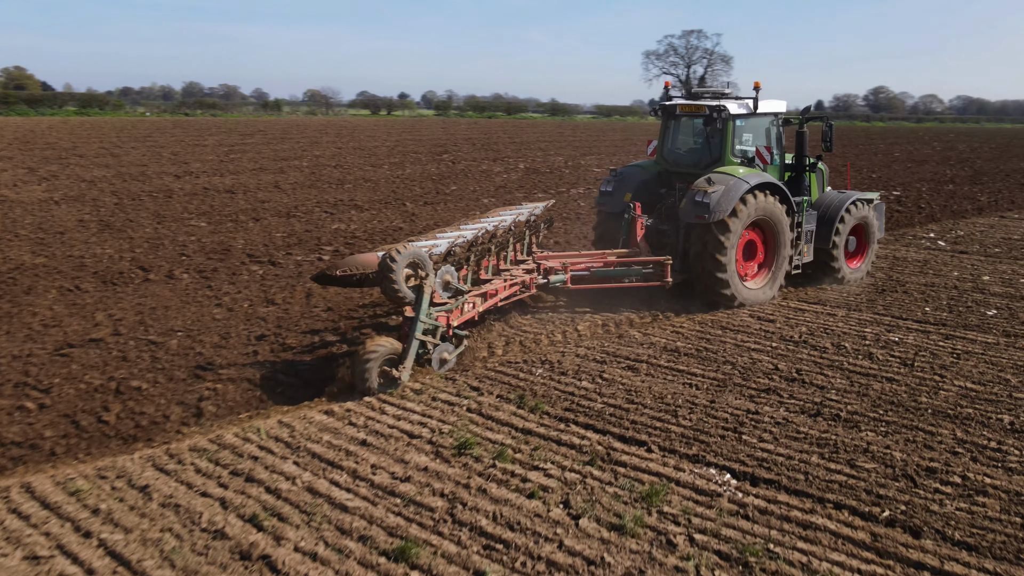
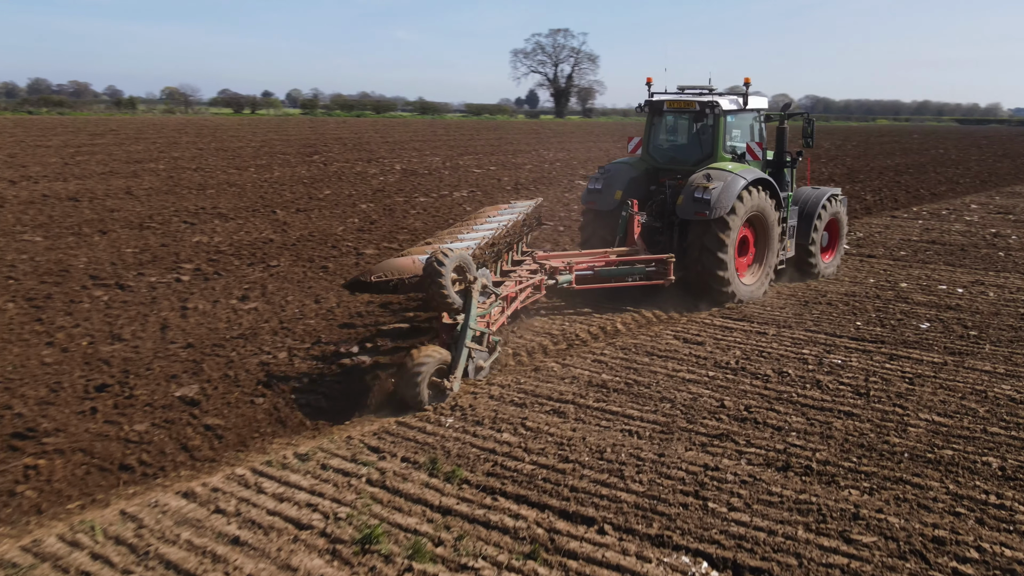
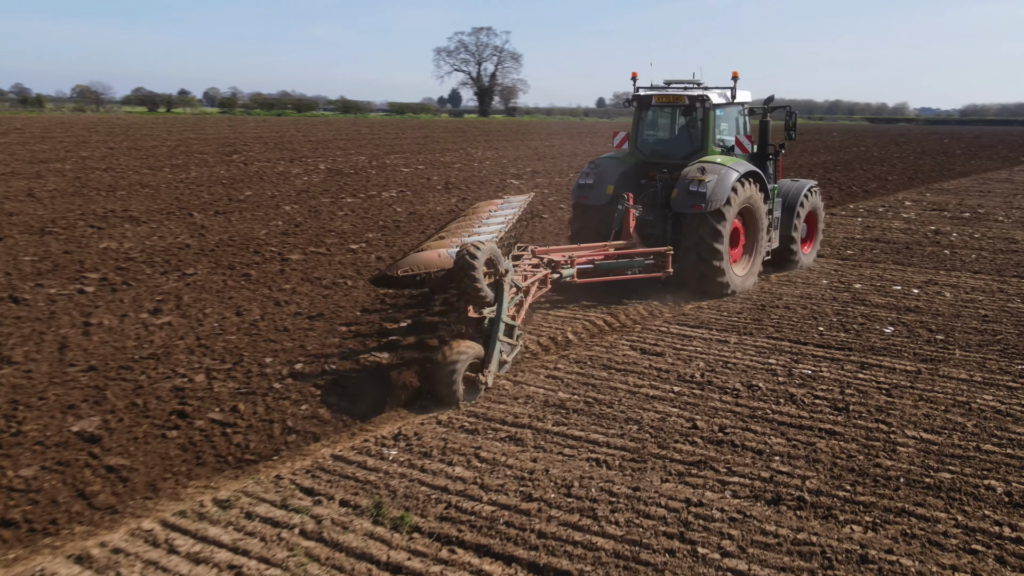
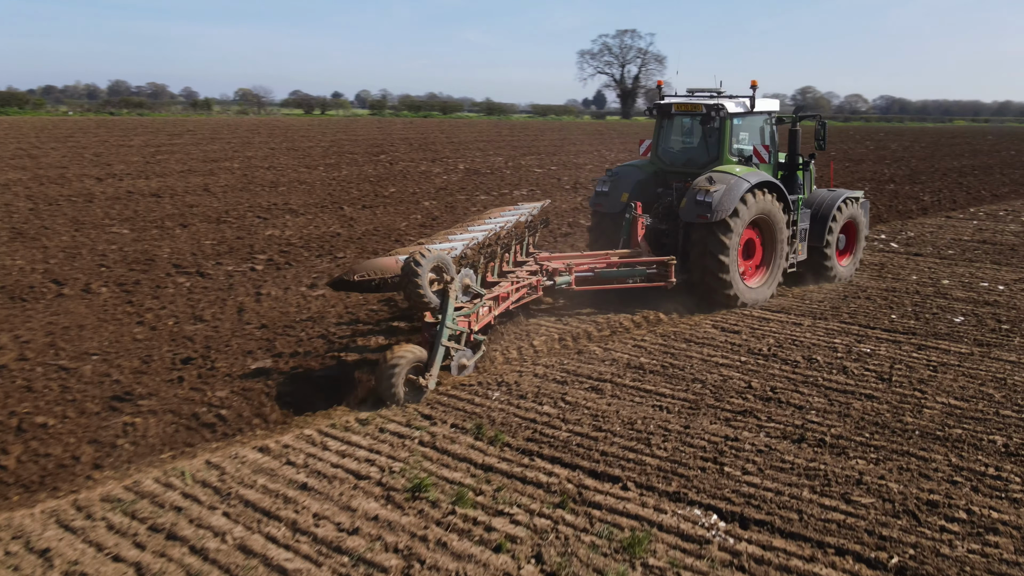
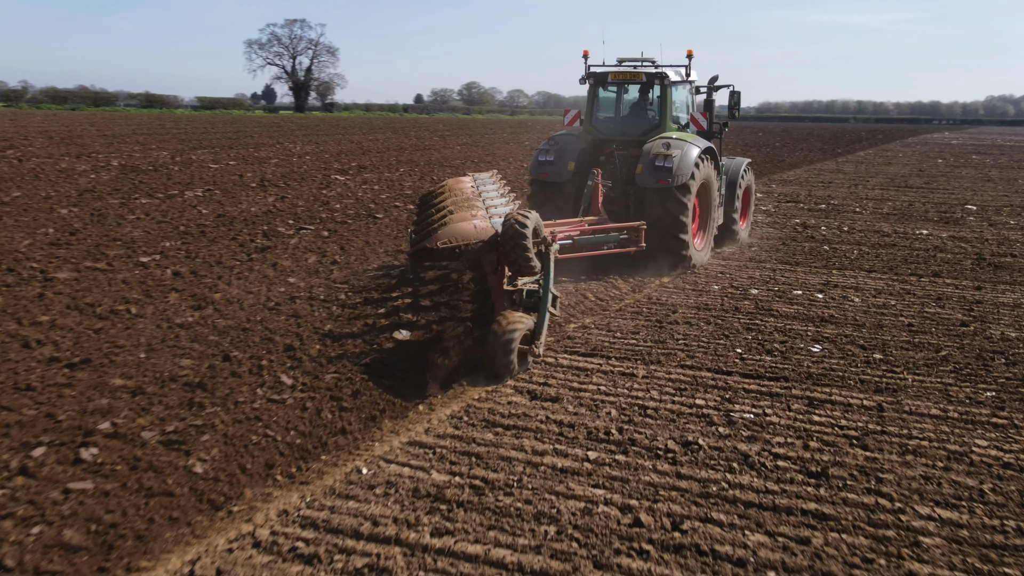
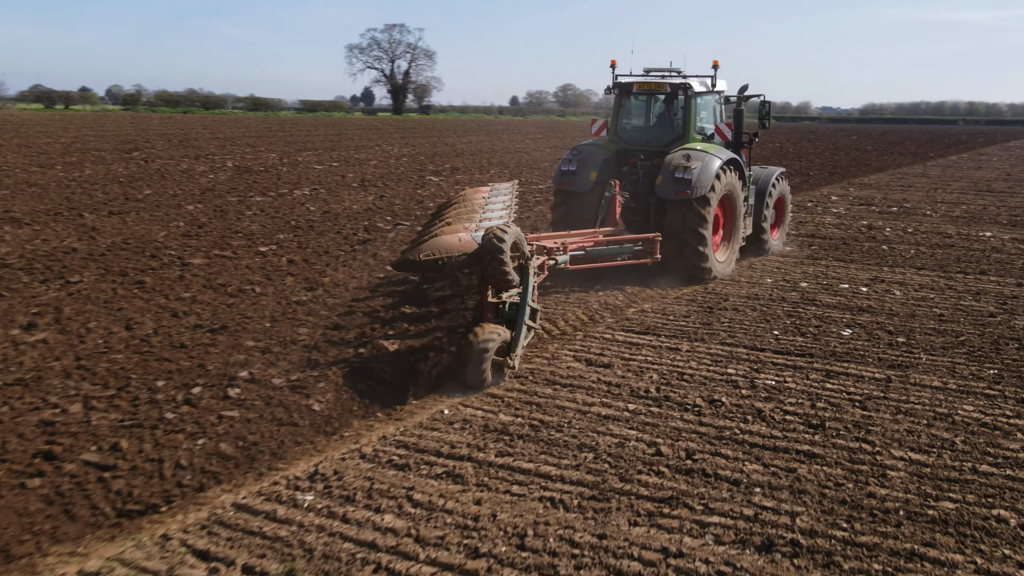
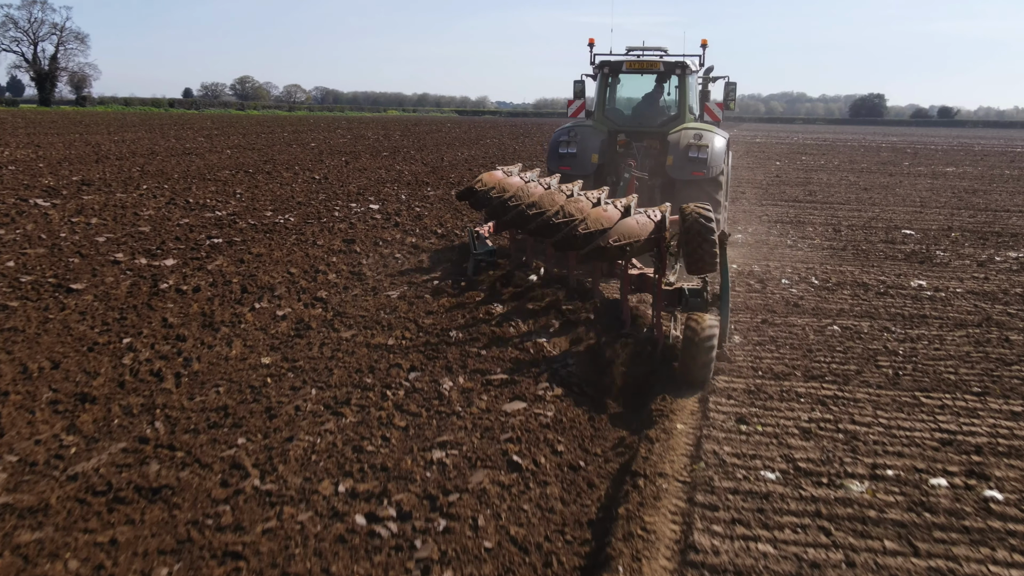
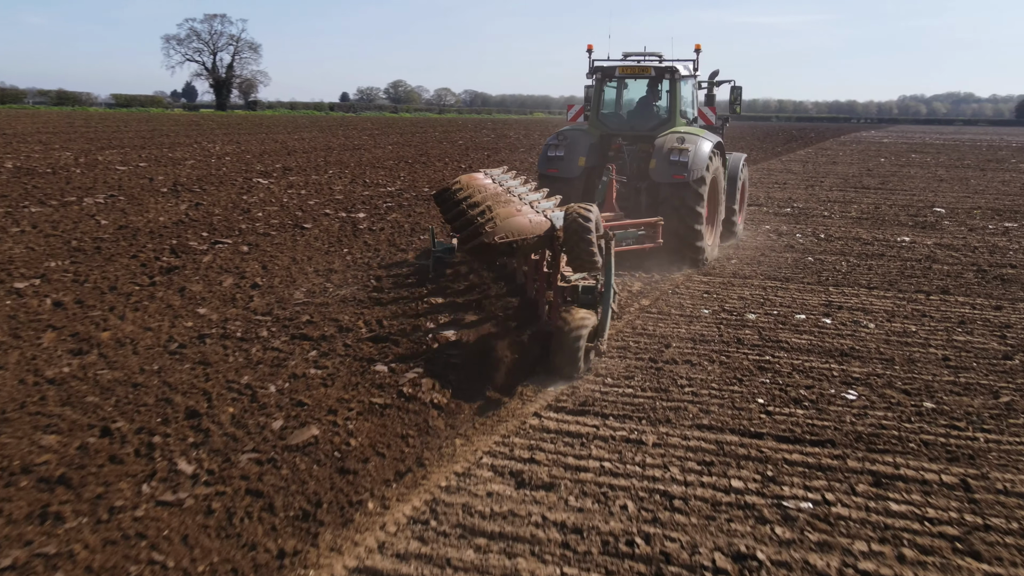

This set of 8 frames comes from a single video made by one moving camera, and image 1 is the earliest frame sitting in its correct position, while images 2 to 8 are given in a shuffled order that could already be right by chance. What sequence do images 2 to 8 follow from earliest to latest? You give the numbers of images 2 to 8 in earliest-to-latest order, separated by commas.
4, 2, 3, 6, 5, 8, 7
